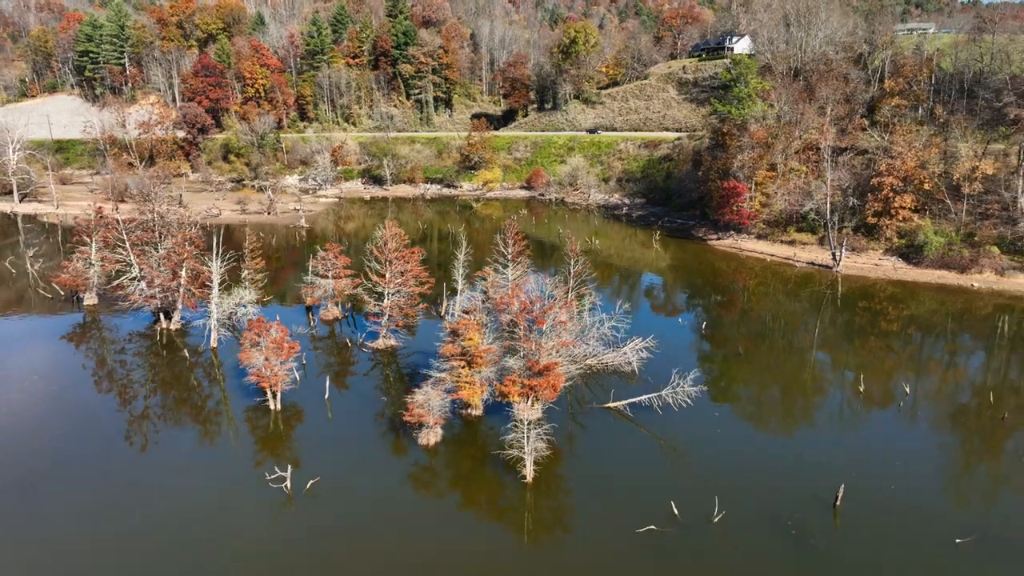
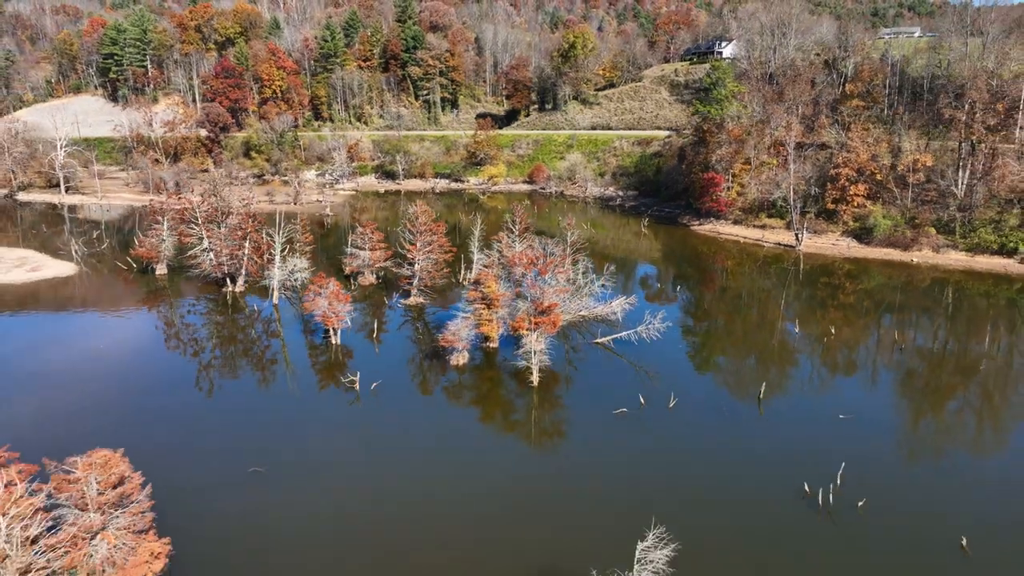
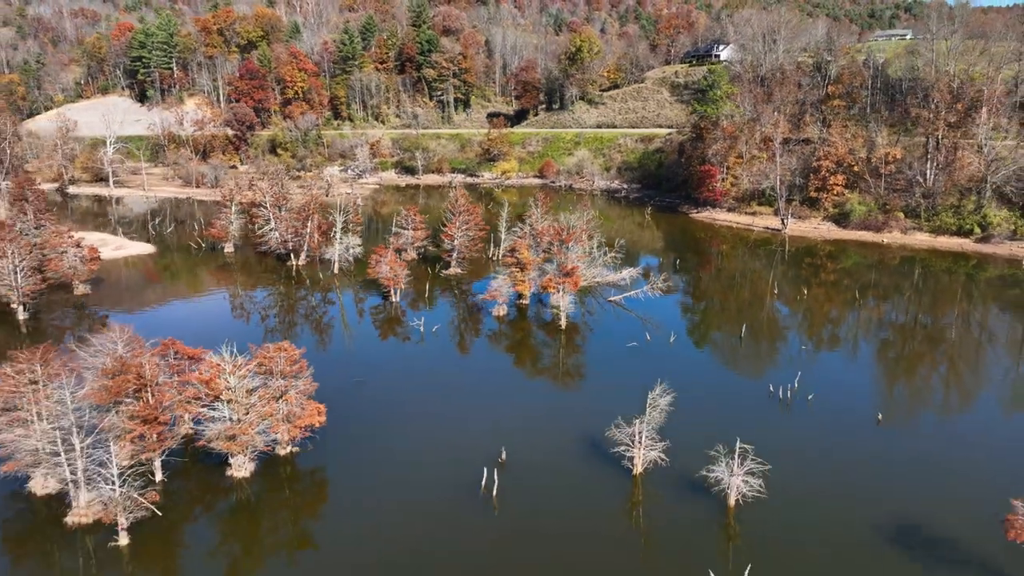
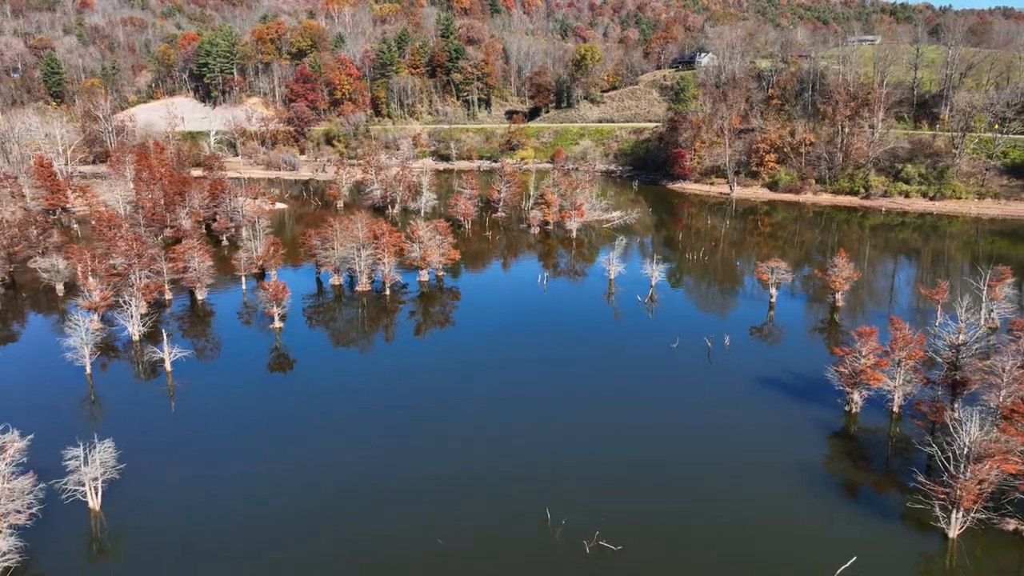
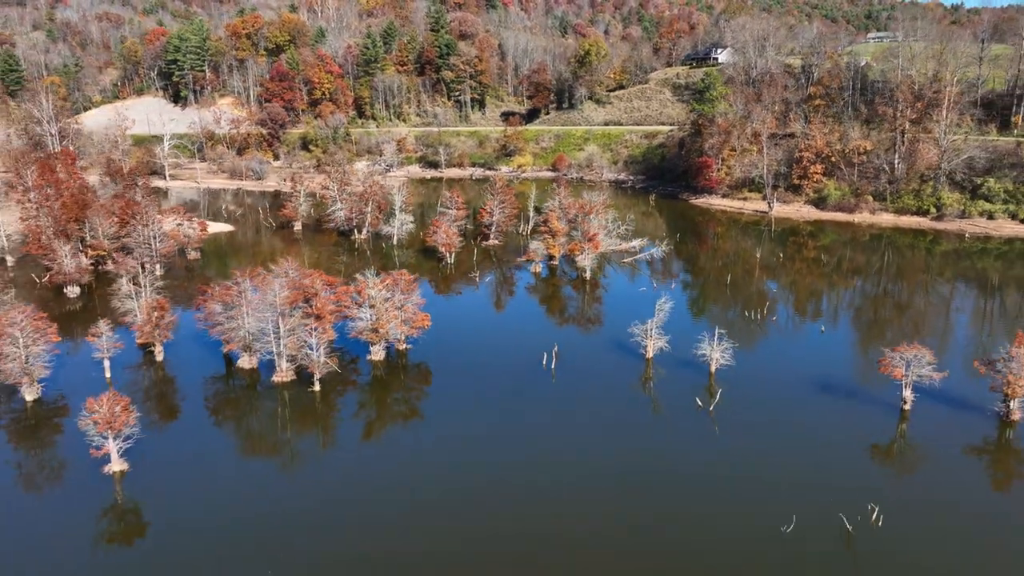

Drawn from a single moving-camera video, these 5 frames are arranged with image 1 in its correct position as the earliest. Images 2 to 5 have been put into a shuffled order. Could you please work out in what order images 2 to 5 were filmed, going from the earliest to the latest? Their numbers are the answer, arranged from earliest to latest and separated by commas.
2, 3, 5, 4
